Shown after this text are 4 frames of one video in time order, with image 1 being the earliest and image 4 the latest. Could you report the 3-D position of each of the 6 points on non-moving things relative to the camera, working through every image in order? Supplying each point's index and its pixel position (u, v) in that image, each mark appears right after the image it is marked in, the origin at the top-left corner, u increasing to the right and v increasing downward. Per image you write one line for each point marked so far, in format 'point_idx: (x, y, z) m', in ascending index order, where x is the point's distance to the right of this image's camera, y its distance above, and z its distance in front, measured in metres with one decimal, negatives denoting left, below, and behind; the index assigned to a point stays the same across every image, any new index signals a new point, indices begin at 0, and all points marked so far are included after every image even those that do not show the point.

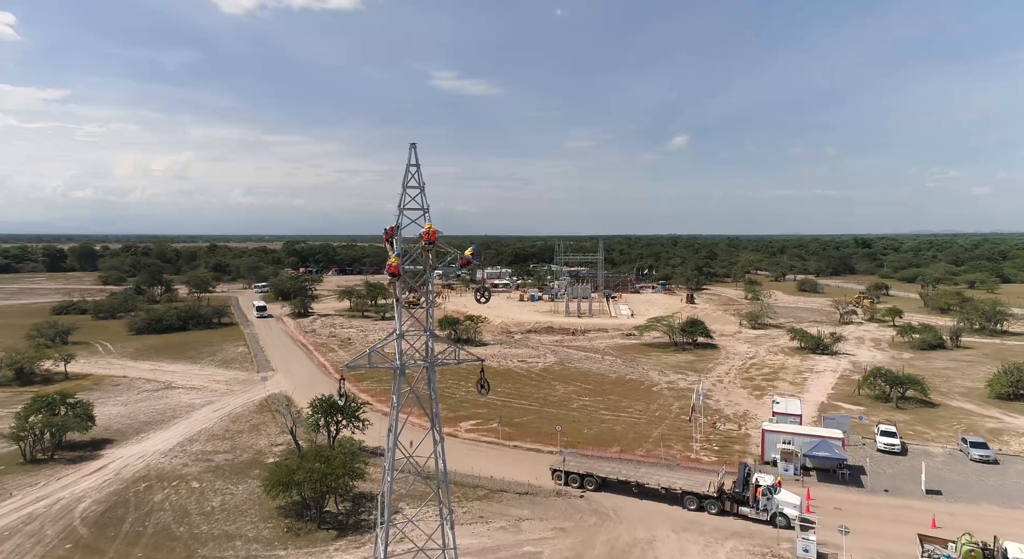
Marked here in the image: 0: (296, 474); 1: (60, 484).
0: (-5.8, -5.2, +15.5) m
1: (-13.6, -6.1, +17.7) m
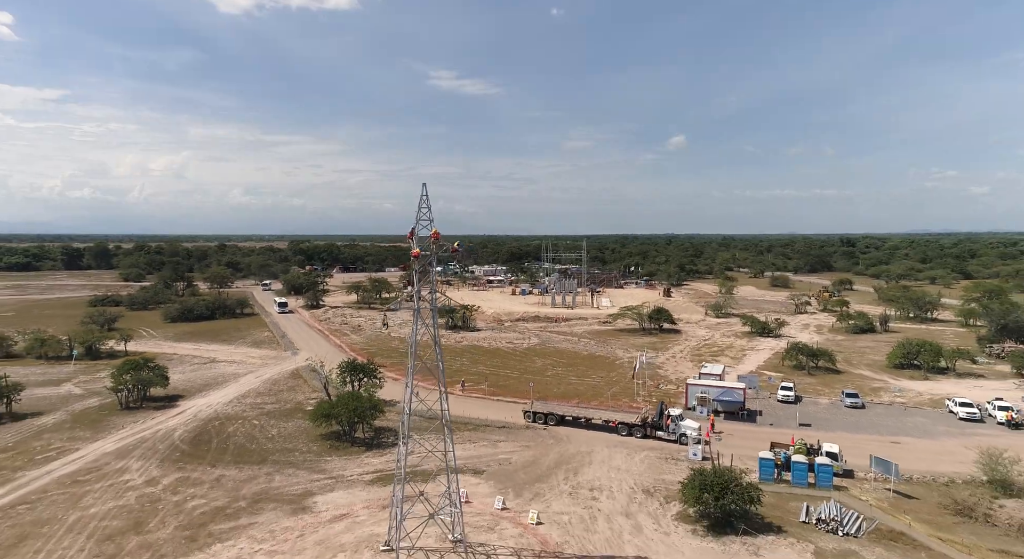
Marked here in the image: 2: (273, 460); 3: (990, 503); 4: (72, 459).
0: (-6.5, -4.7, +21.4) m
1: (-14.3, -5.7, +23.6) m
2: (-8.1, -6.1, +19.8) m
3: (+13.2, -6.1, +16.1) m
4: (-14.8, -6.0, +19.8) m
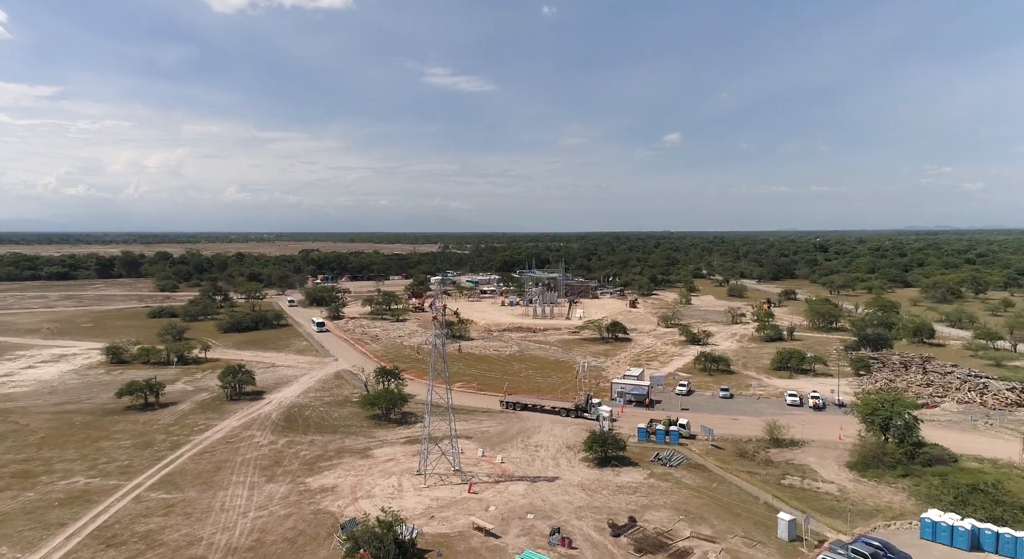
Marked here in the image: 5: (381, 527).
0: (-7.7, -6.8, +33.3) m
1: (-15.5, -7.8, +35.4) m
2: (-9.3, -8.2, +31.7) m
3: (+12.0, -8.2, +28.1) m
4: (-16.0, -8.1, +31.7) m
5: (-4.2, -8.0, +18.9) m
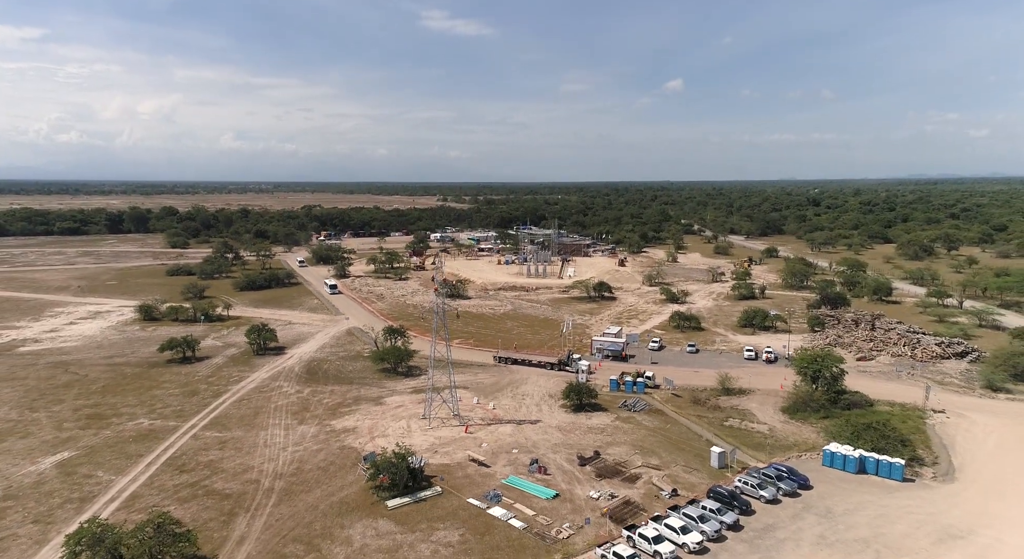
0: (-8.3, -4.9, +38.3) m
1: (-16.1, -5.7, +40.6) m
2: (-9.9, -6.5, +36.9) m
3: (+11.5, -6.7, +33.4) m
4: (-16.6, -6.4, +36.9) m
5: (-4.8, -7.4, +24.2) m
